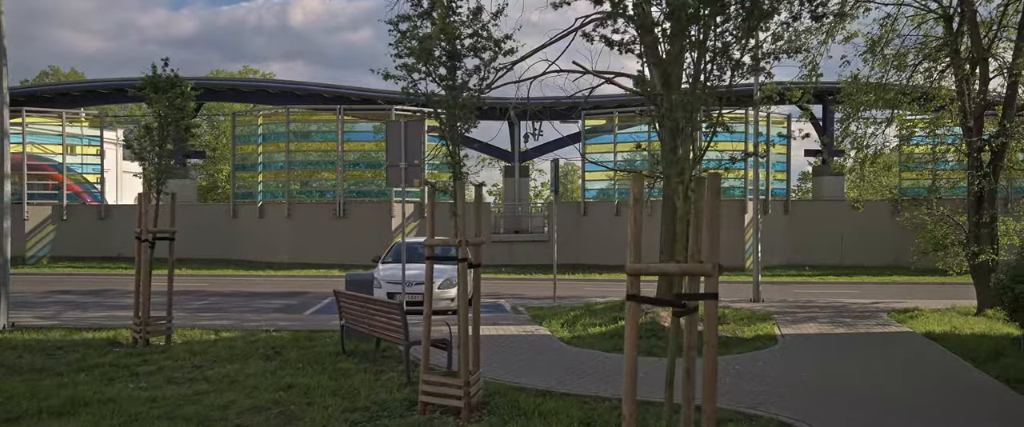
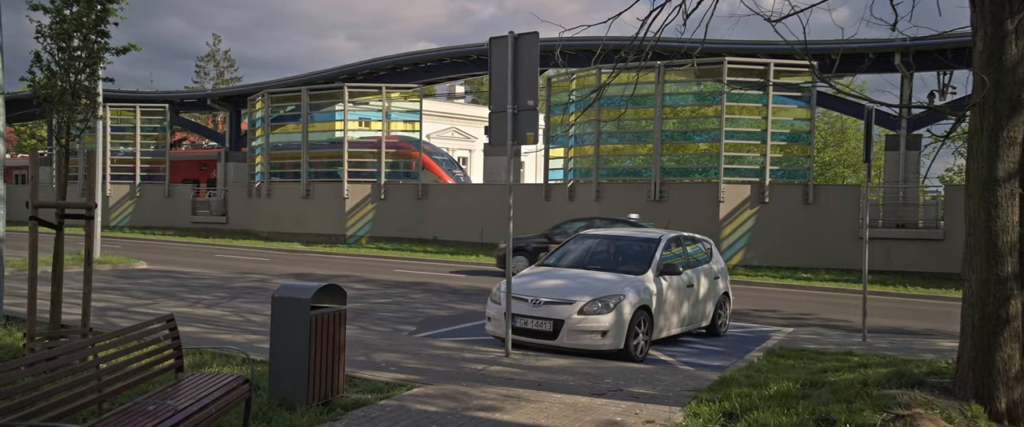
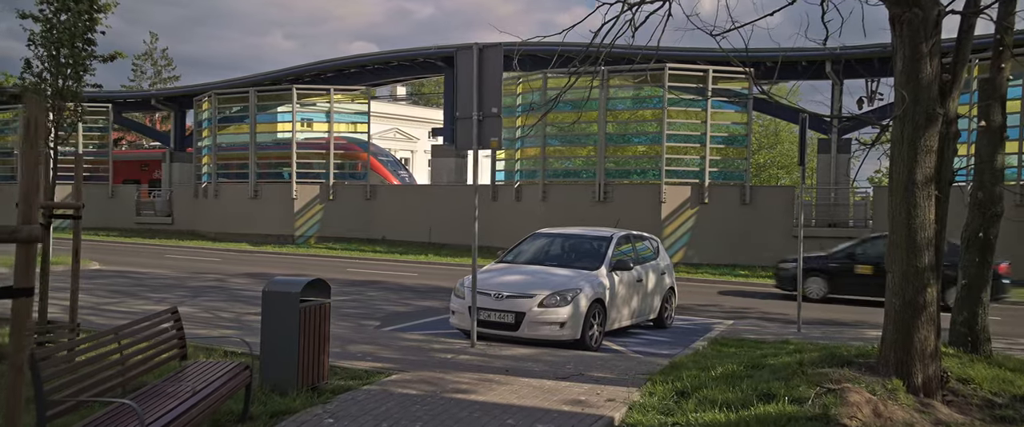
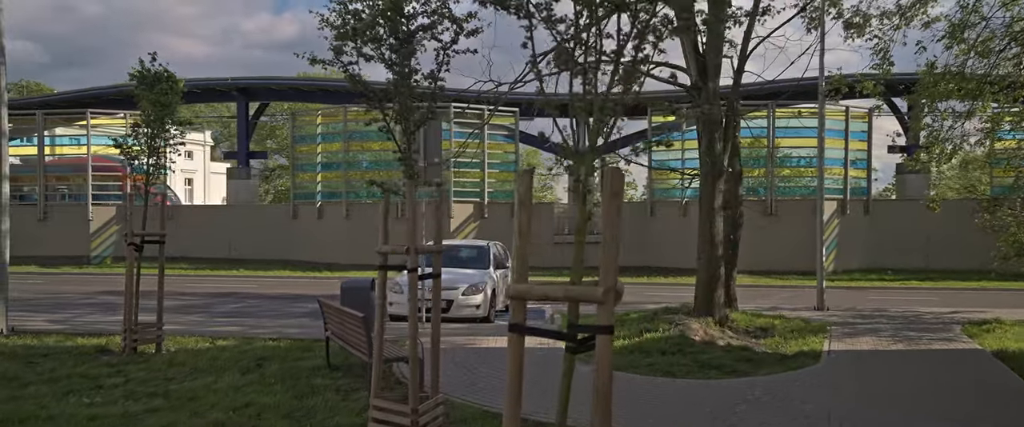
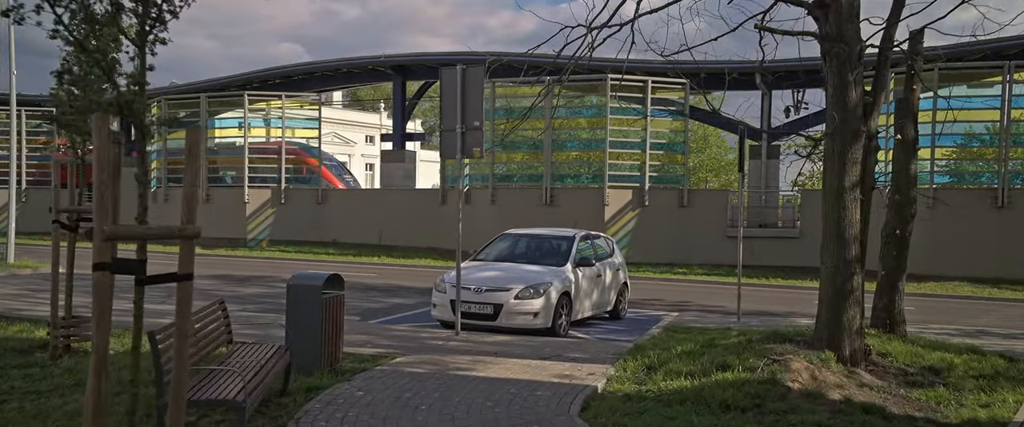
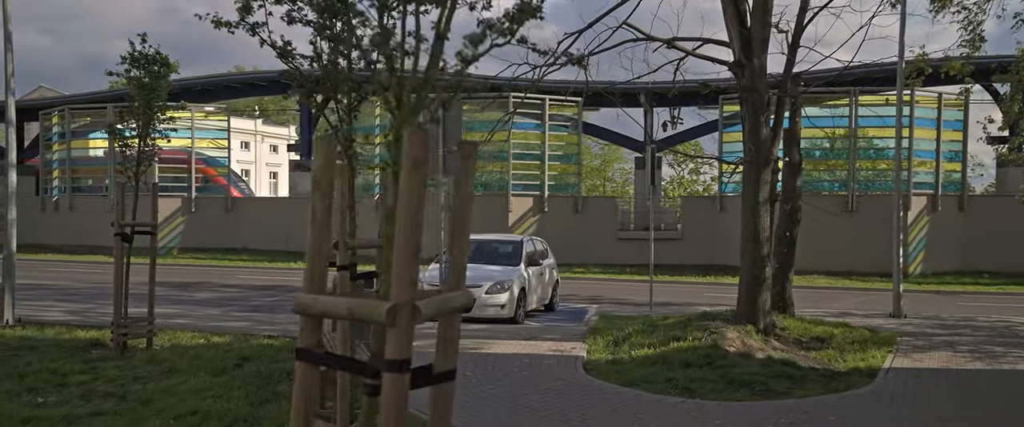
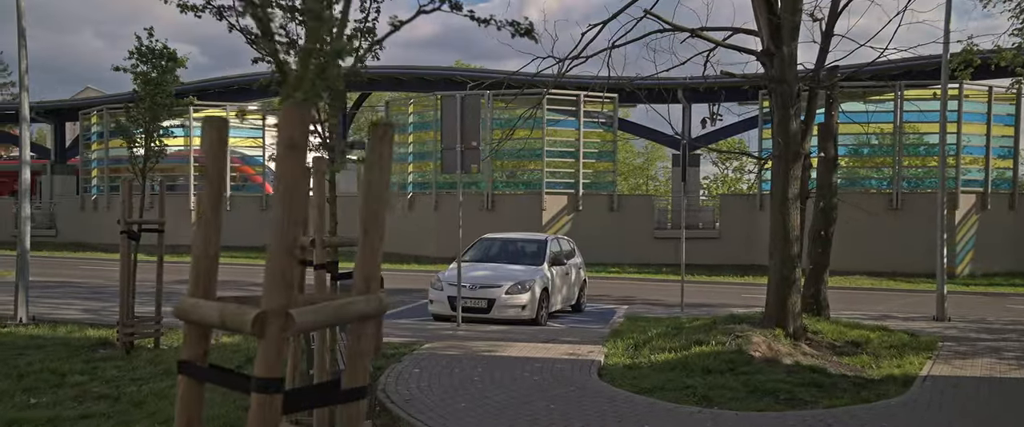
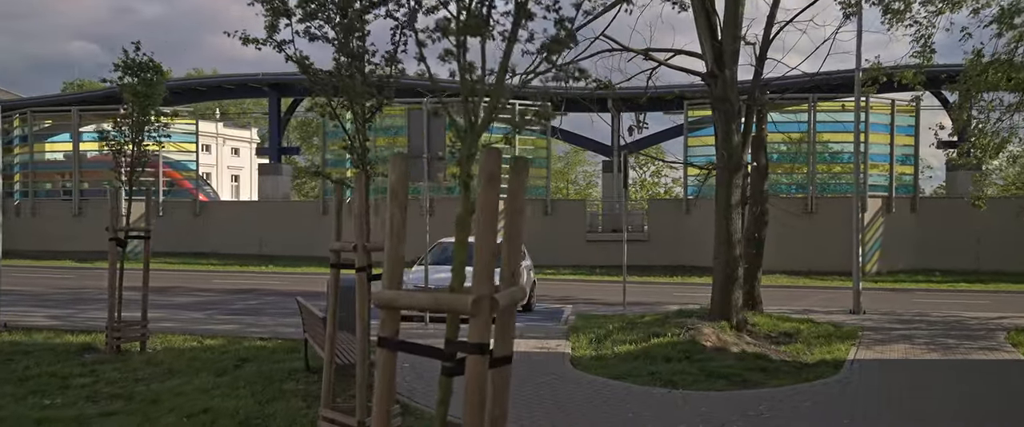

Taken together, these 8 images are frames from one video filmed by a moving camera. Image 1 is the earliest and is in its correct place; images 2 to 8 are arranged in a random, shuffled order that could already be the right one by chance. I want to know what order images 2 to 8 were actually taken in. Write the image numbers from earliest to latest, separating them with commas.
4, 8, 6, 7, 5, 3, 2
